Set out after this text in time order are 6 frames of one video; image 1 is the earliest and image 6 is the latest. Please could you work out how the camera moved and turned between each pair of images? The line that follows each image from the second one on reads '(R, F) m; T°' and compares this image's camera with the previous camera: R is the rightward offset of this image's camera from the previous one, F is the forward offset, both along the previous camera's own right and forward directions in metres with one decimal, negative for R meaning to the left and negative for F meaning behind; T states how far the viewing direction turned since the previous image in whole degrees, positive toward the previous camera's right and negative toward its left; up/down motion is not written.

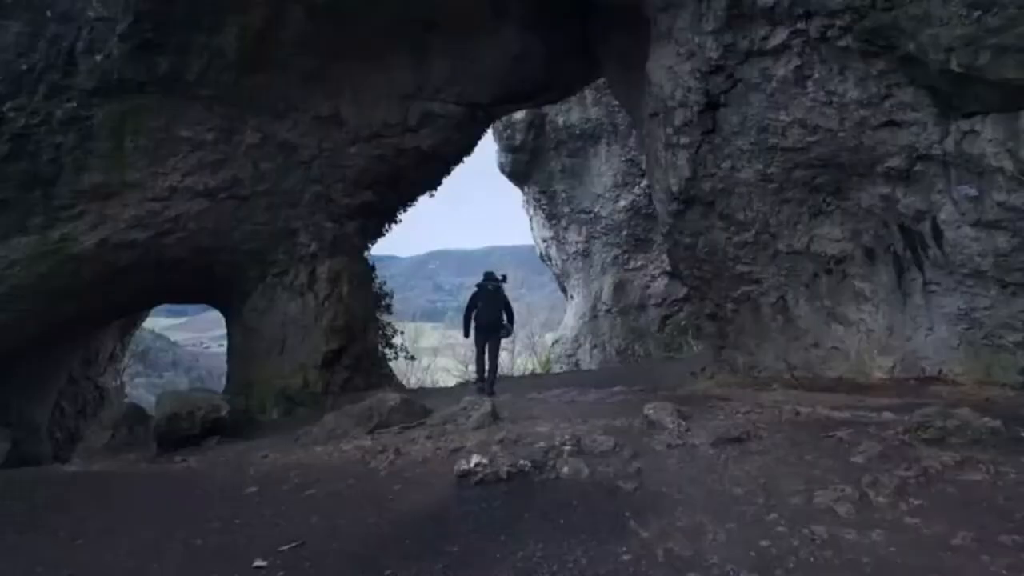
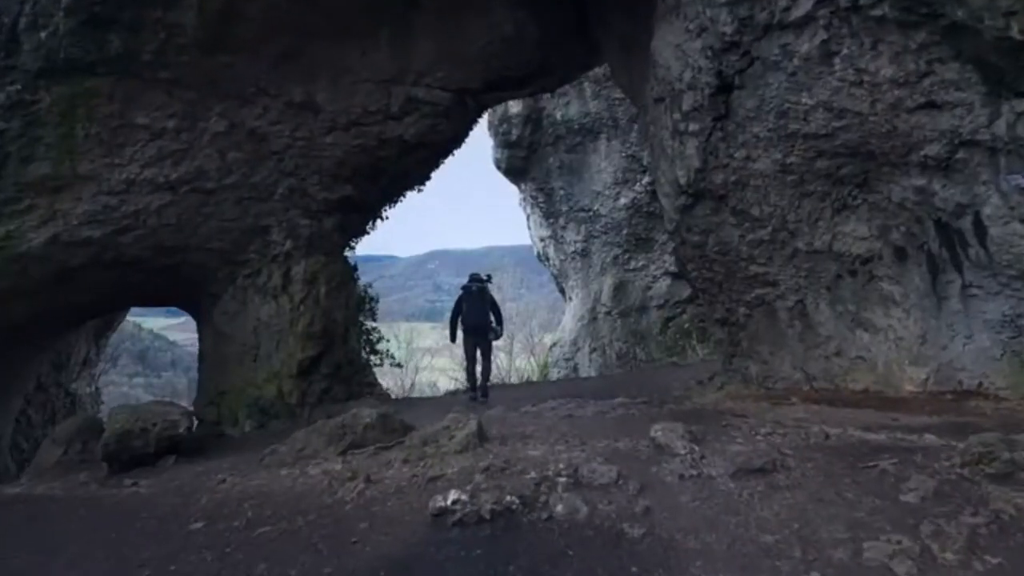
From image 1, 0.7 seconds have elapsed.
(+0.1, +1.0) m; 0°
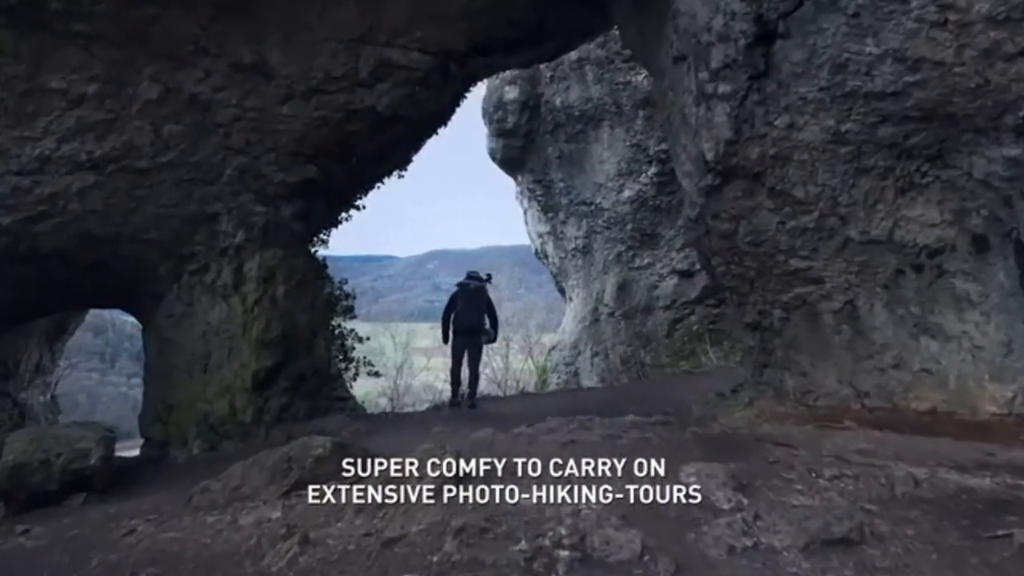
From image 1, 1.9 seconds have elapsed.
(+0.1, +1.7) m; 0°
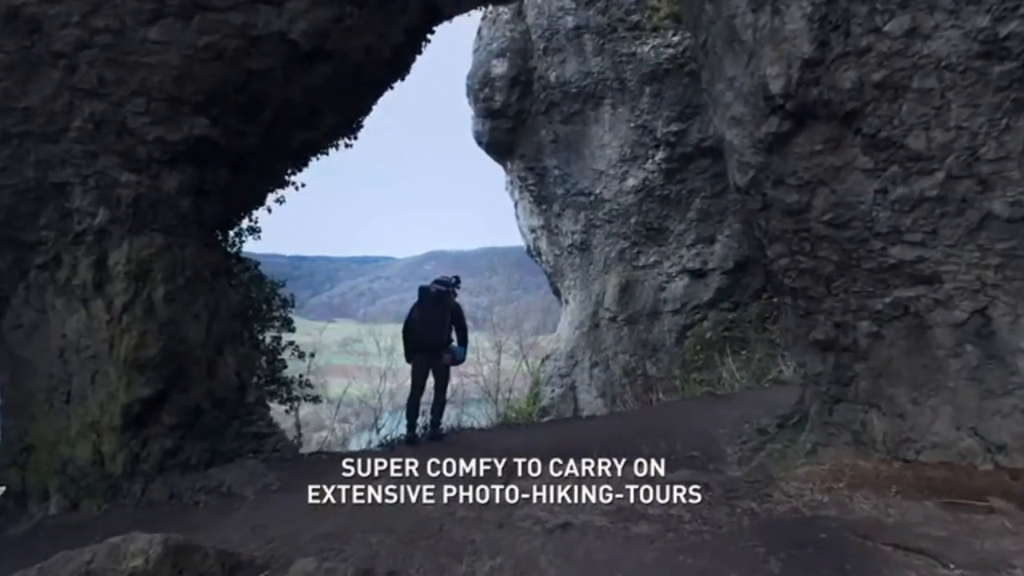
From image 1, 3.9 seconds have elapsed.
(+0.3, +2.8) m; 0°
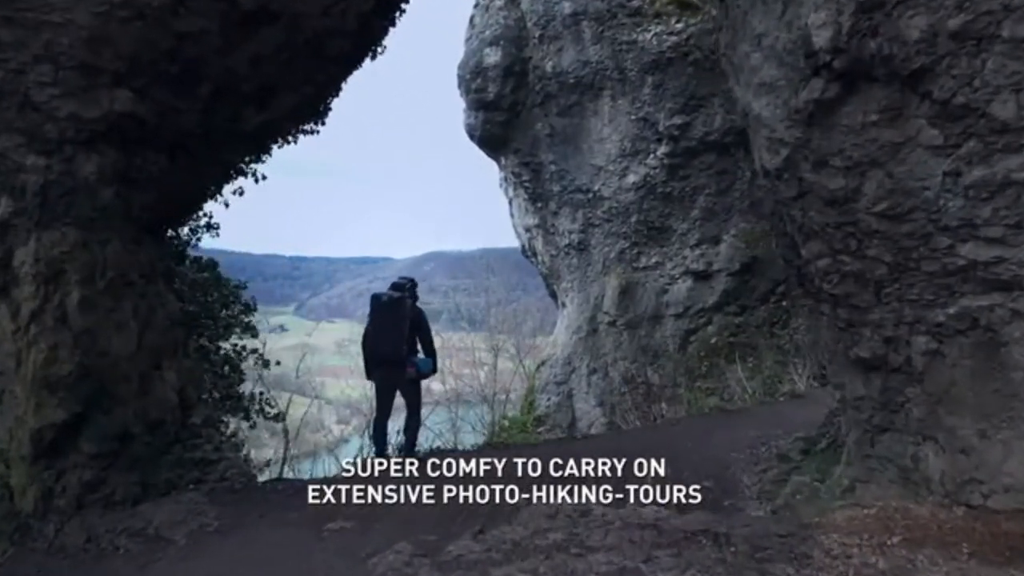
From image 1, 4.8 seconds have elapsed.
(+0.1, +1.1) m; 0°
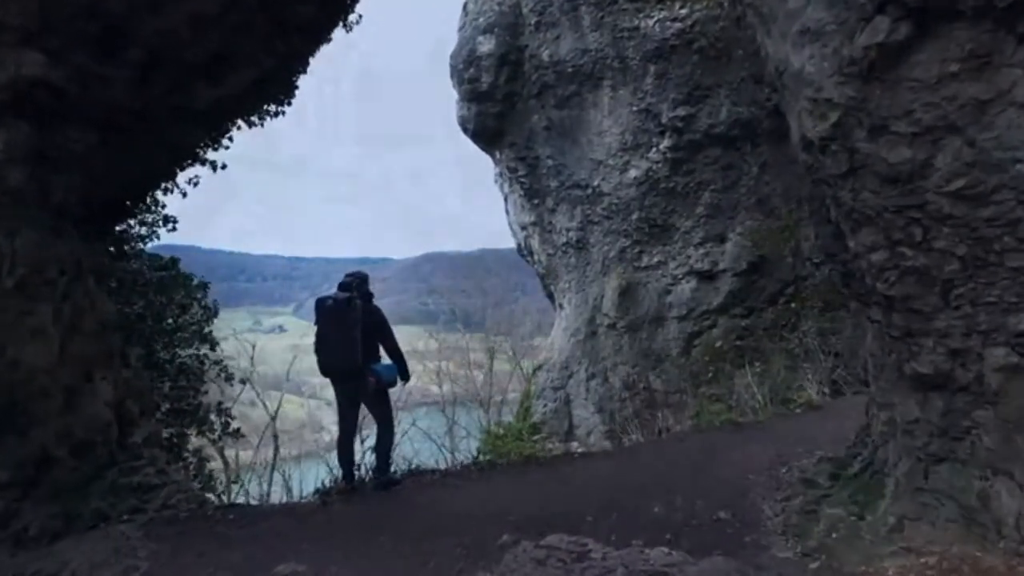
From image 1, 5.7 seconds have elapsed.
(+0.1, +1.0) m; 0°
